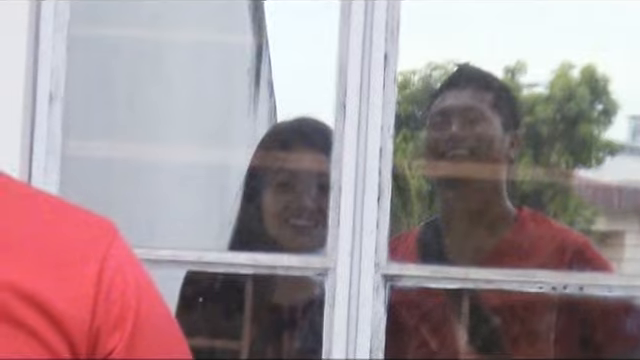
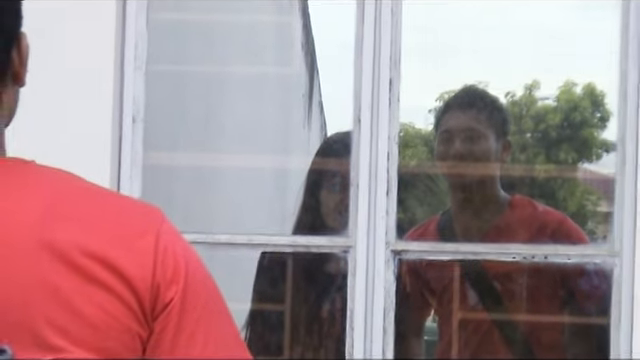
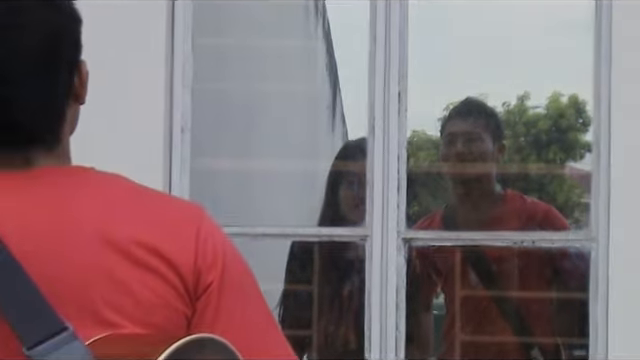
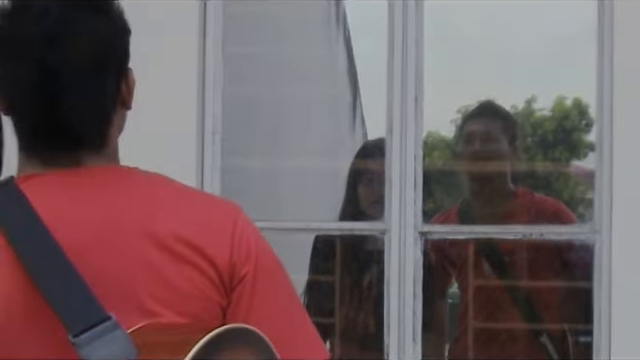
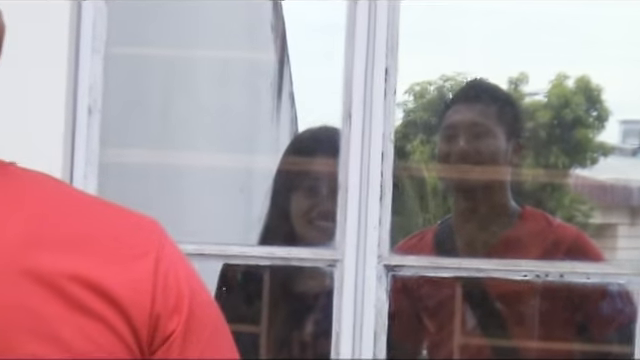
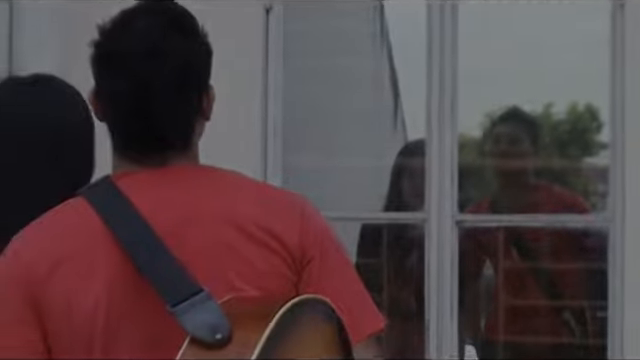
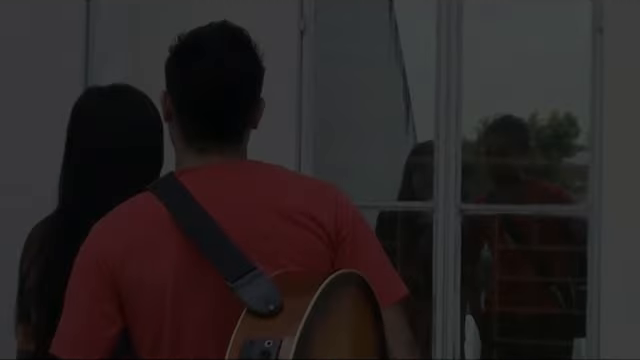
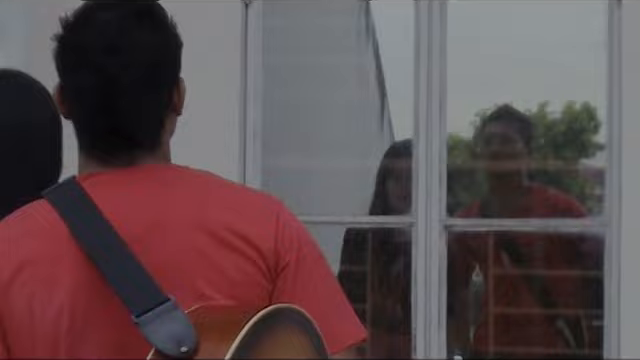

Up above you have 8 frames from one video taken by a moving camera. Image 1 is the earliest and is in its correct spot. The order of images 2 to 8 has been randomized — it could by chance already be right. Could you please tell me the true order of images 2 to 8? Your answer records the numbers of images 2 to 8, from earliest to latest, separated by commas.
5, 2, 3, 4, 8, 6, 7
